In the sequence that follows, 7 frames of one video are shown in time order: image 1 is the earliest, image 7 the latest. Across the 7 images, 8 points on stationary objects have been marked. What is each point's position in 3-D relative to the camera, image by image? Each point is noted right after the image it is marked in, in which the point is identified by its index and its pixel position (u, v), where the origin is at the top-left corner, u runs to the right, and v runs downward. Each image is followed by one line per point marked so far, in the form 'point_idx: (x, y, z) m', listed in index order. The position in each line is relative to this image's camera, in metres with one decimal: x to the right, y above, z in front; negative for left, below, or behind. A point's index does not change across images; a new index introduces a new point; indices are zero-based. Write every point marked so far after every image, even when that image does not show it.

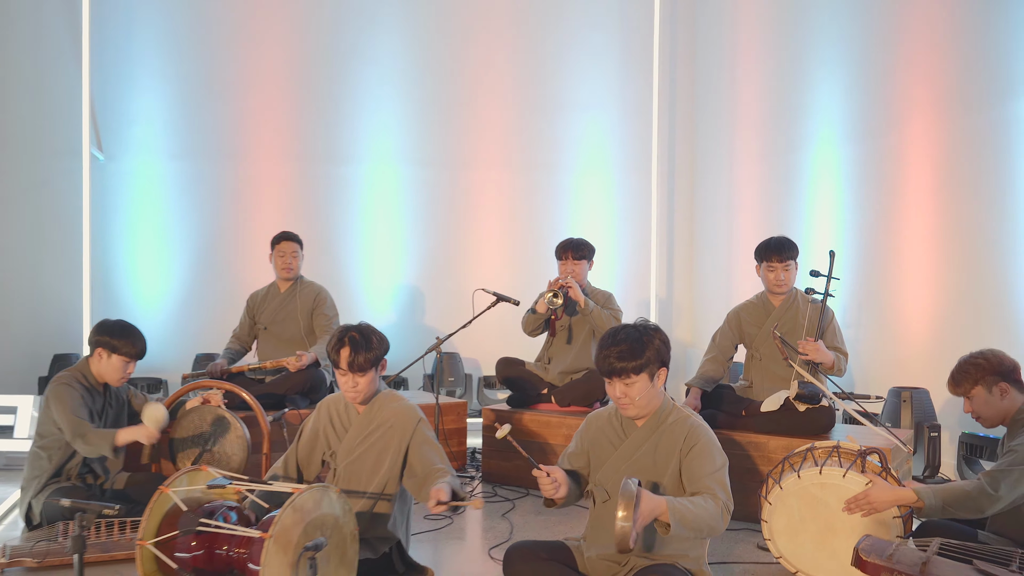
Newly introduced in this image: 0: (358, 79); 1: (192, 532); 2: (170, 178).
0: (-1.1, +1.5, +6.0) m
1: (-0.9, -0.7, +2.3) m
2: (-2.3, +0.7, +5.7) m
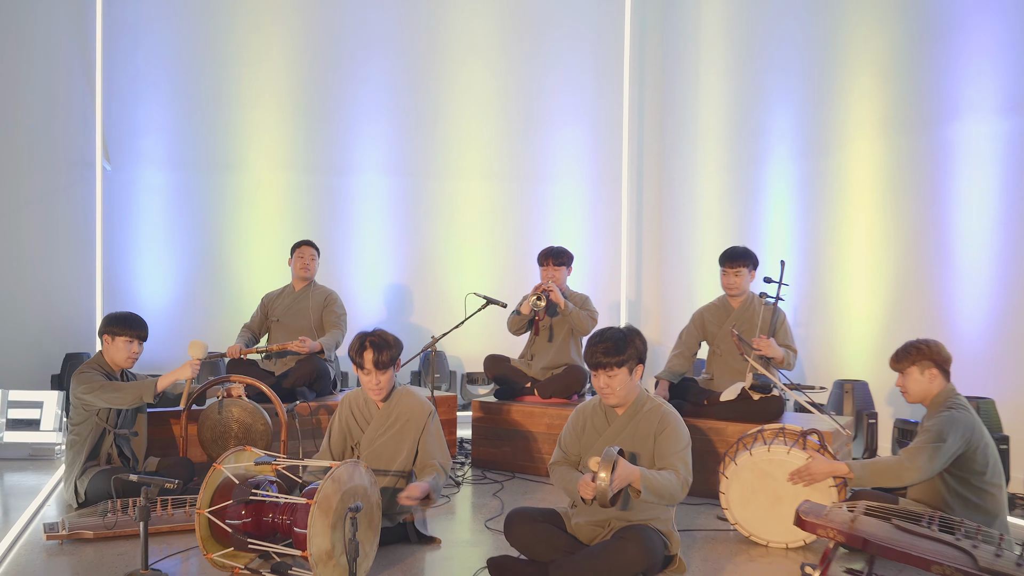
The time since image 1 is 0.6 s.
0: (-1.2, +1.5, +6.4) m
1: (-0.9, -0.7, +2.8) m
2: (-2.4, +0.7, +6.1) m
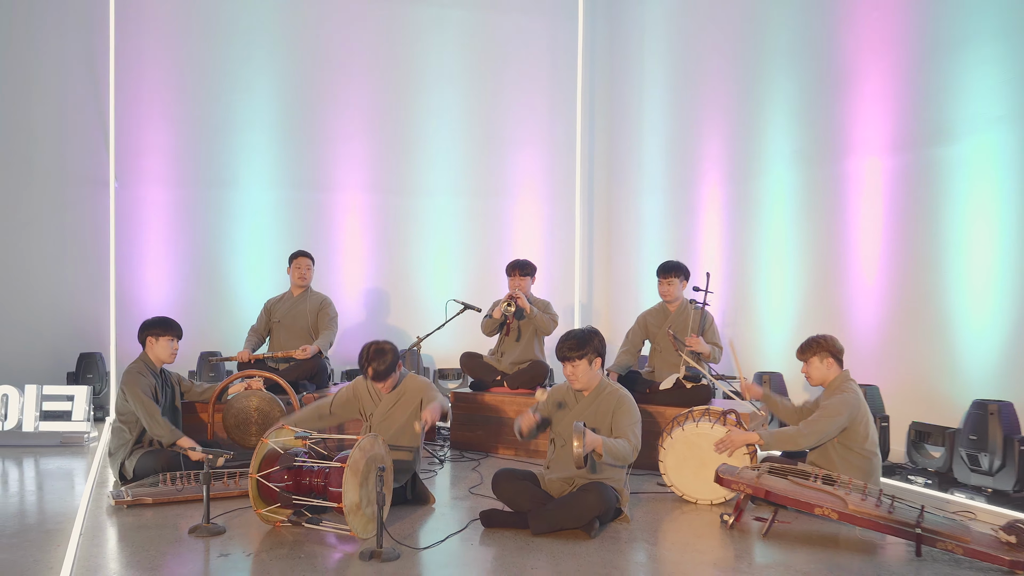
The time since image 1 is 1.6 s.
0: (-1.5, +1.4, +7.1) m
1: (-0.9, -0.7, +3.5) m
2: (-2.7, +0.7, +6.7) m
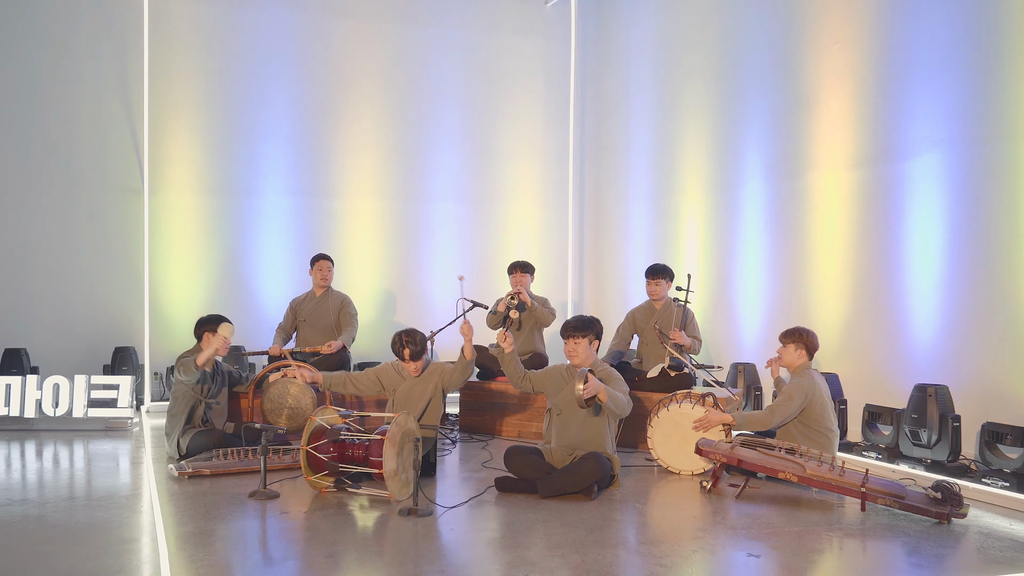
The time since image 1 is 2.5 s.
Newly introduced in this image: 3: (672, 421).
0: (-1.6, +1.4, +7.7) m
1: (-0.9, -0.7, +4.1) m
2: (-2.7, +0.7, +7.2) m
3: (+0.9, -0.8, +4.7) m
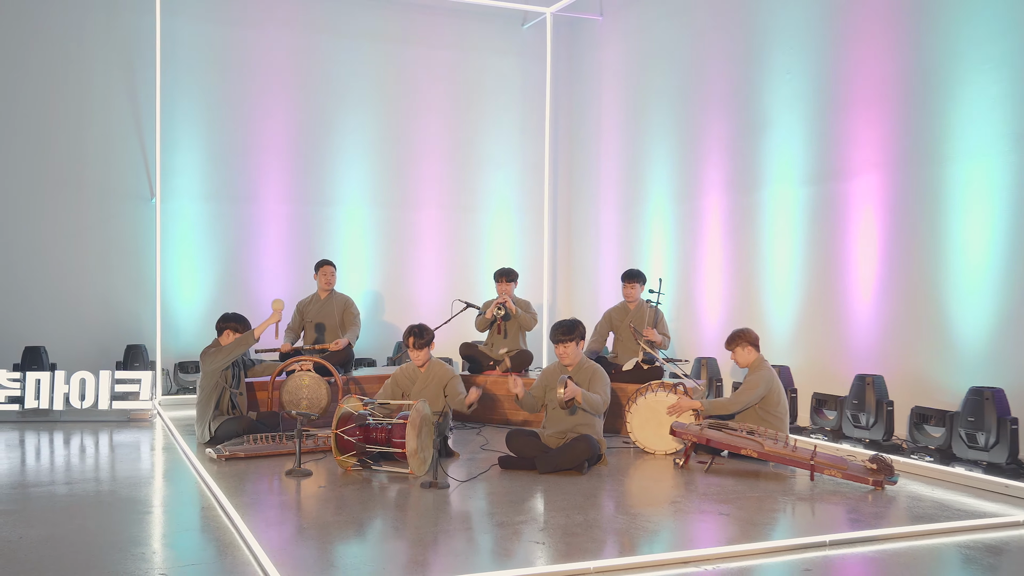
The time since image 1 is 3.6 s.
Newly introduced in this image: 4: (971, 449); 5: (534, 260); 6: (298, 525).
0: (-1.7, +1.4, +8.2) m
1: (-0.9, -0.8, +4.7) m
2: (-2.8, +0.7, +7.7) m
3: (+0.9, -0.8, +5.4) m
4: (+2.6, -0.9, +4.8) m
5: (+0.2, +0.3, +9.2) m
6: (-1.0, -1.1, +4.0) m
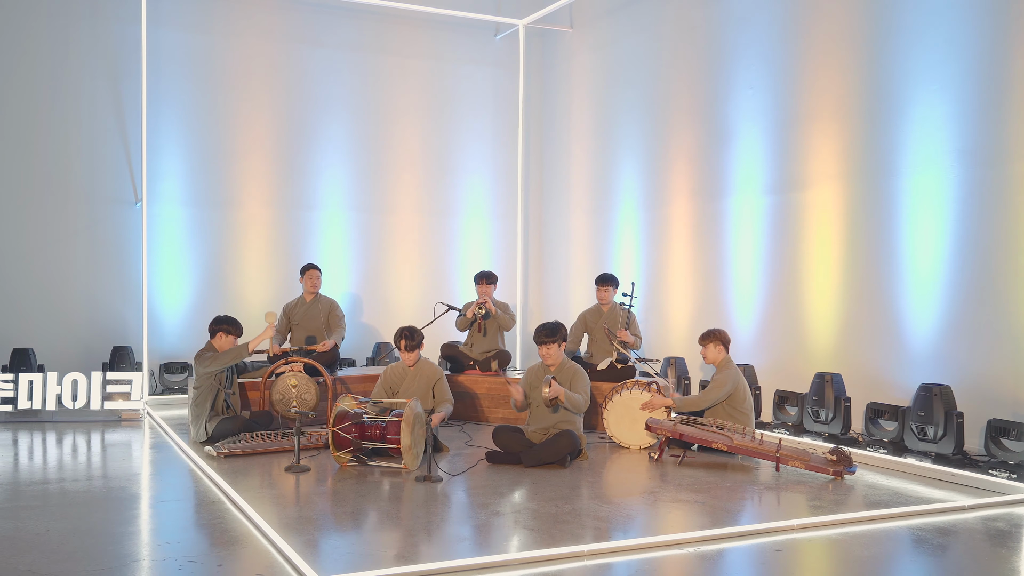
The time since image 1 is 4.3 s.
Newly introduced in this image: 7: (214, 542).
0: (-2.0, +1.4, +8.4) m
1: (-0.9, -0.8, +4.9) m
2: (-3.1, +0.6, +7.9) m
3: (+0.8, -0.8, +5.8) m
4: (+2.5, -0.9, +5.2) m
5: (0.0, +0.3, +9.5) m
6: (-1.1, -1.2, +4.3) m
7: (-1.4, -1.2, +3.9) m
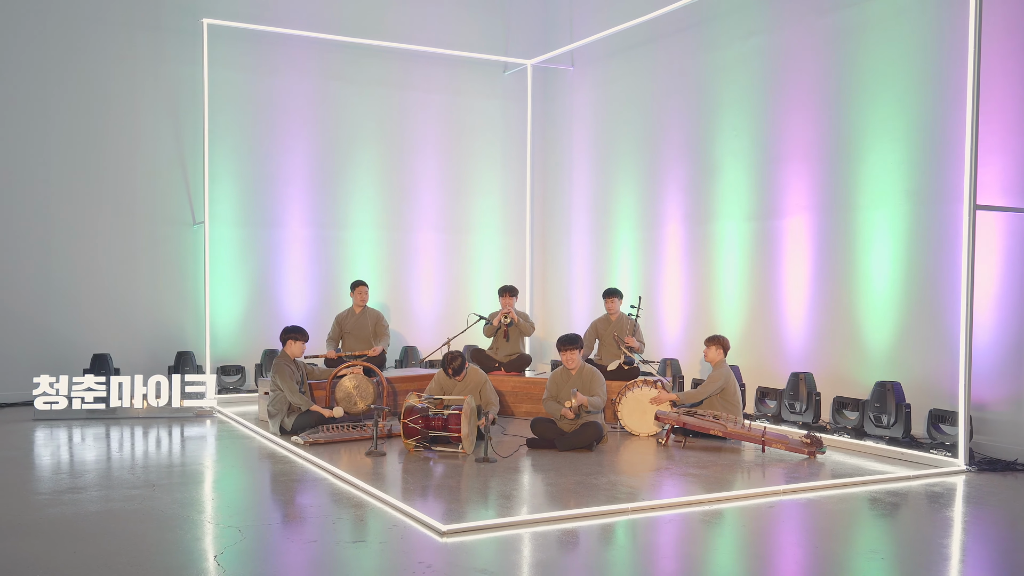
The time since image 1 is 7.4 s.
0: (-1.9, +1.3, +9.4) m
1: (-0.7, -0.9, +6.0) m
2: (-2.9, +0.5, +8.8) m
3: (+1.0, -0.9, +6.9) m
4: (+2.8, -1.1, +6.4) m
5: (0.0, +0.2, +10.6) m
6: (-0.8, -1.3, +5.3) m
7: (-1.1, -1.3, +5.0) m
